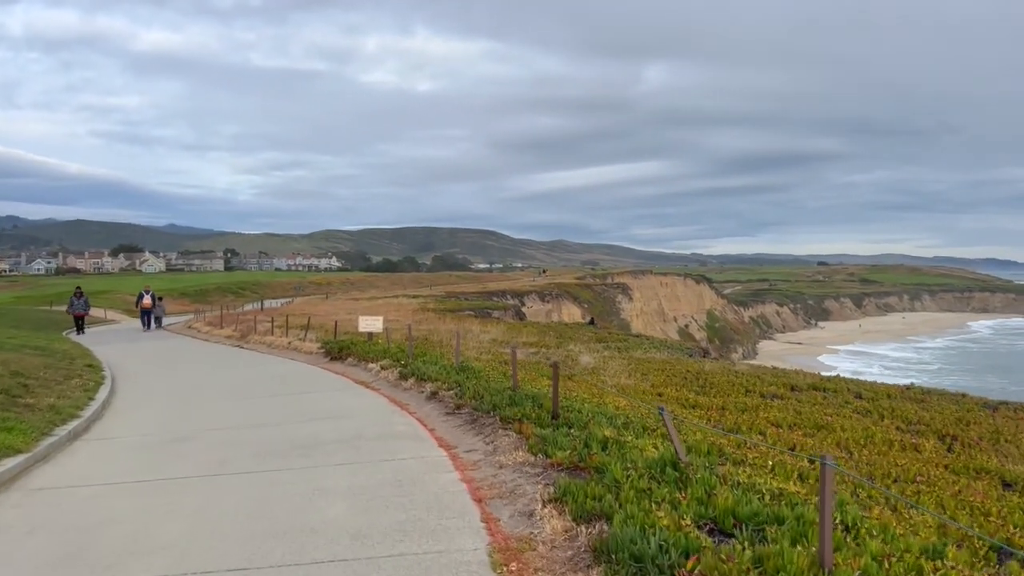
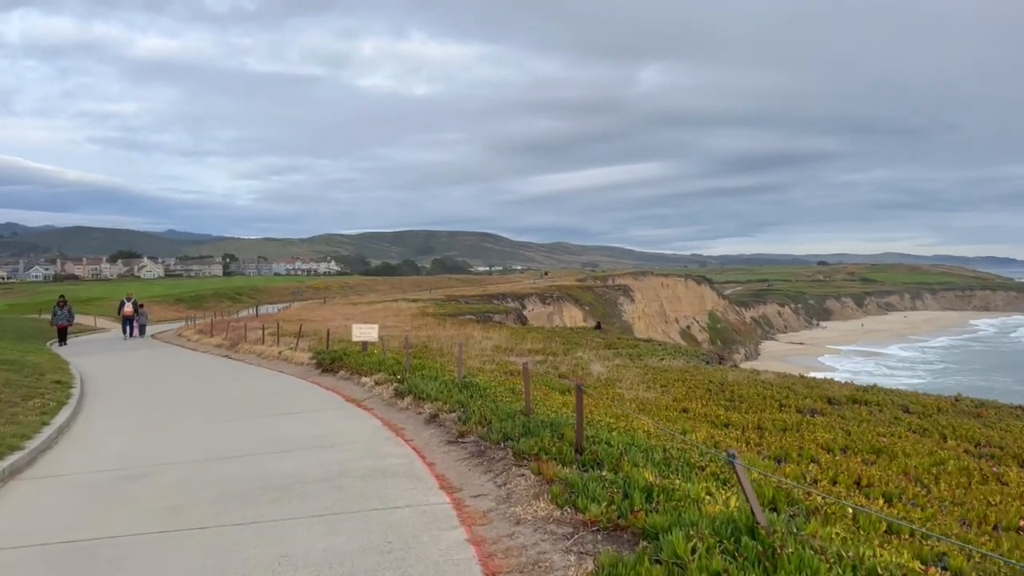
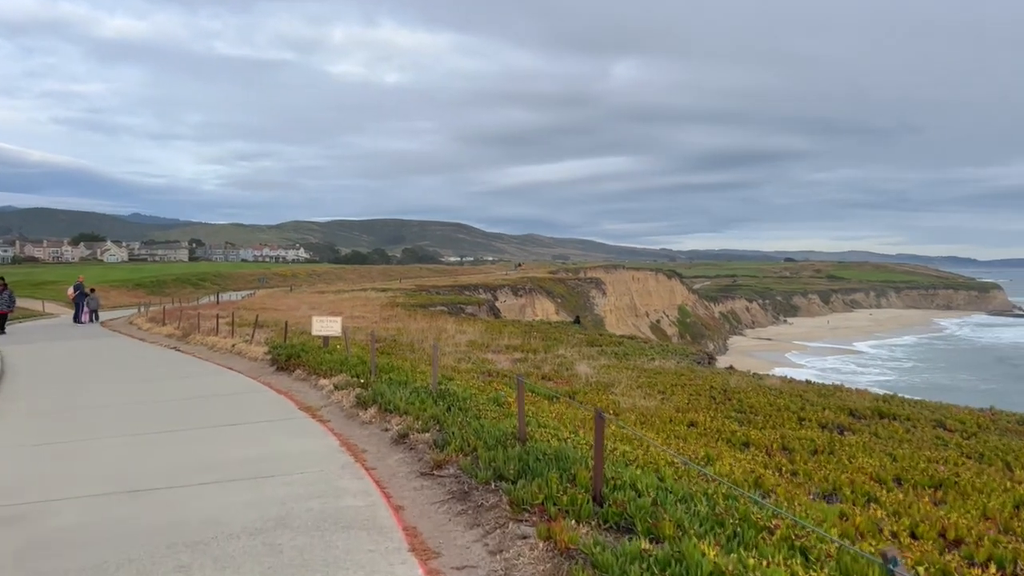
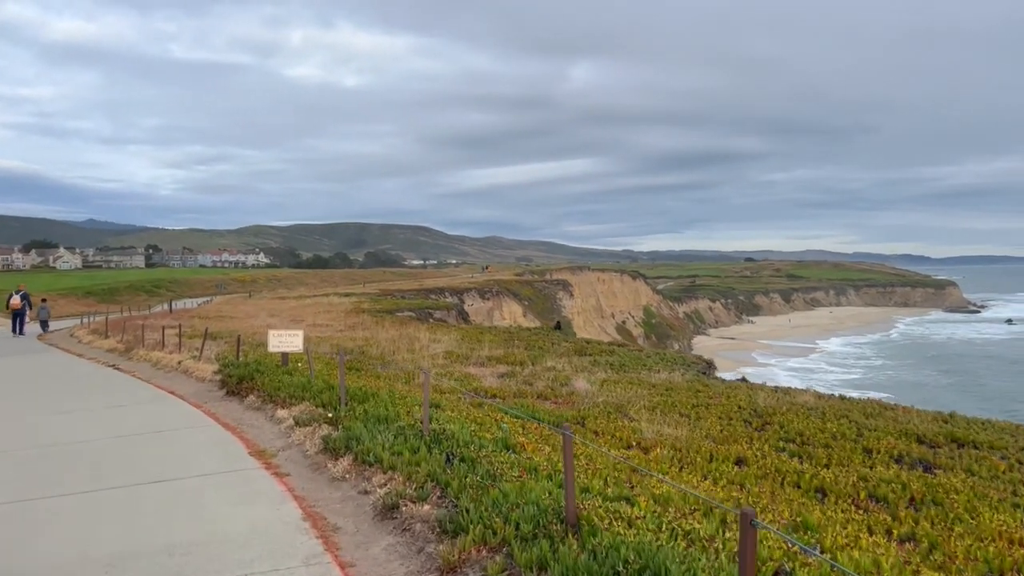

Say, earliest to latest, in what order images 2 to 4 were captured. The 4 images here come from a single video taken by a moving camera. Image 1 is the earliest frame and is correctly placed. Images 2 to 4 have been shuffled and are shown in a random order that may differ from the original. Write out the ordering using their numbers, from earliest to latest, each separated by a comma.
2, 3, 4
